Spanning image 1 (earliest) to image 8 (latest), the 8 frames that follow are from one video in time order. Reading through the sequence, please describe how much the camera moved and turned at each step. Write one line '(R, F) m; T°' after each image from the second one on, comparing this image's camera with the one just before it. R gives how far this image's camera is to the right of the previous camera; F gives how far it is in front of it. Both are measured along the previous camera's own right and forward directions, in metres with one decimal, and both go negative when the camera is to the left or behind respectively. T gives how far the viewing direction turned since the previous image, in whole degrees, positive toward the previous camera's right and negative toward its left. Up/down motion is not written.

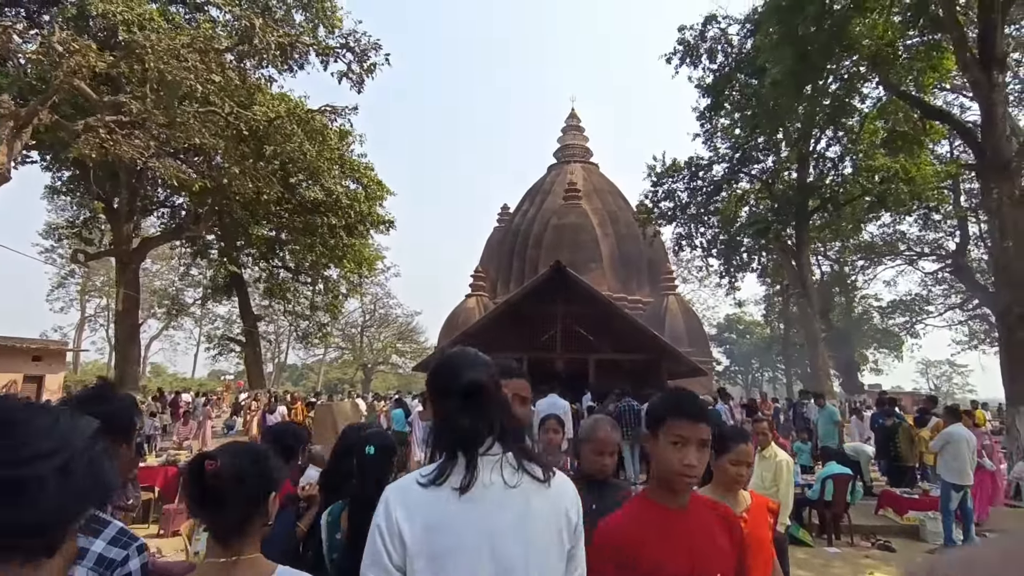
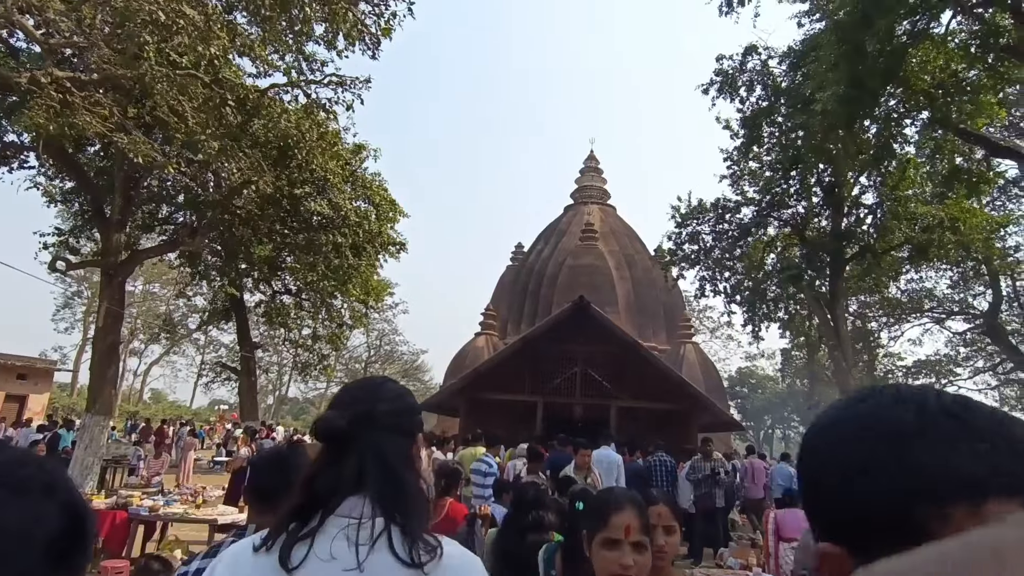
(-0.2, +1.2) m; -1°
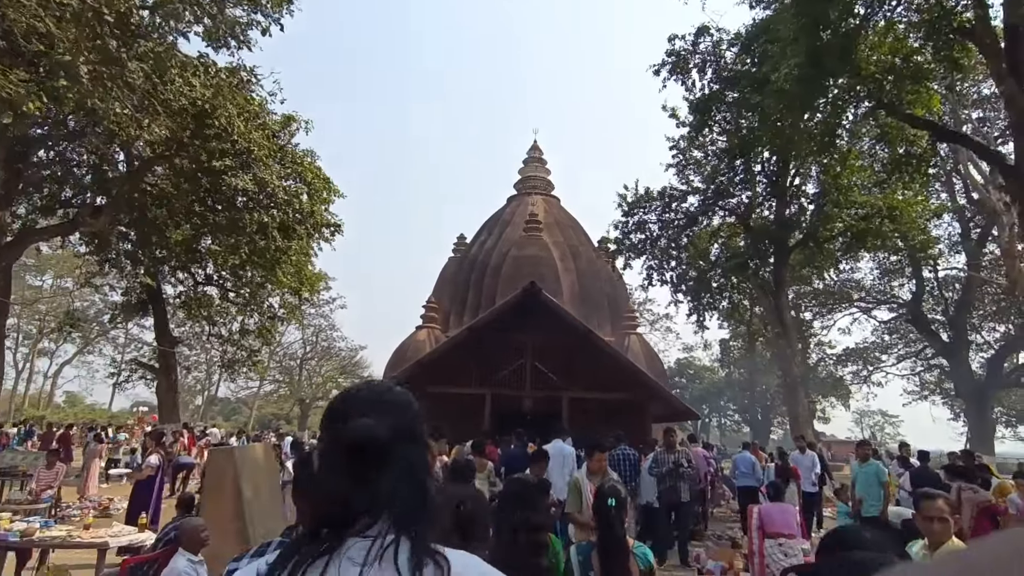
(-0.1, +0.8) m; +6°
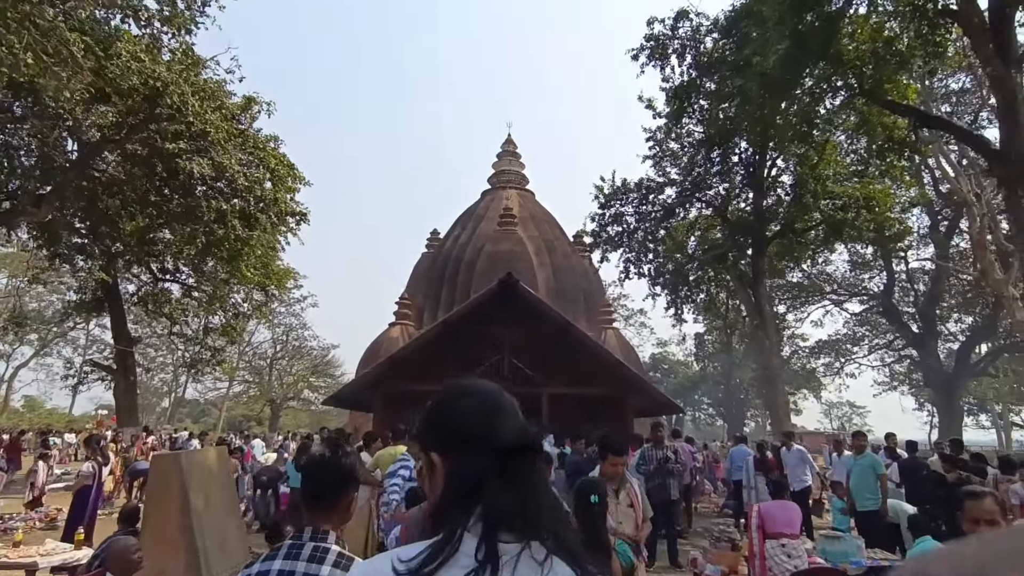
(0.0, +0.5) m; +2°
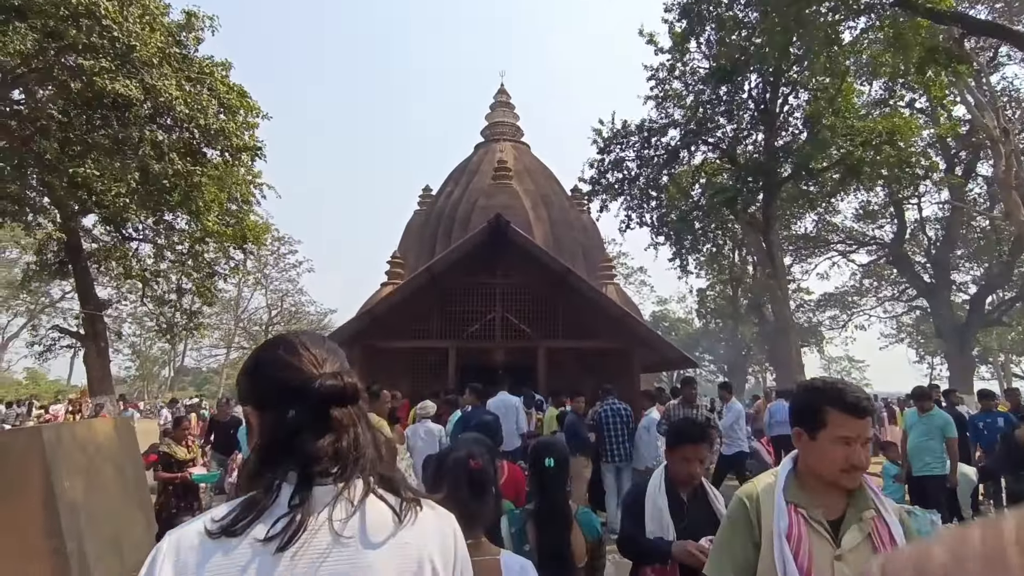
(+0.1, +1.2) m; 0°
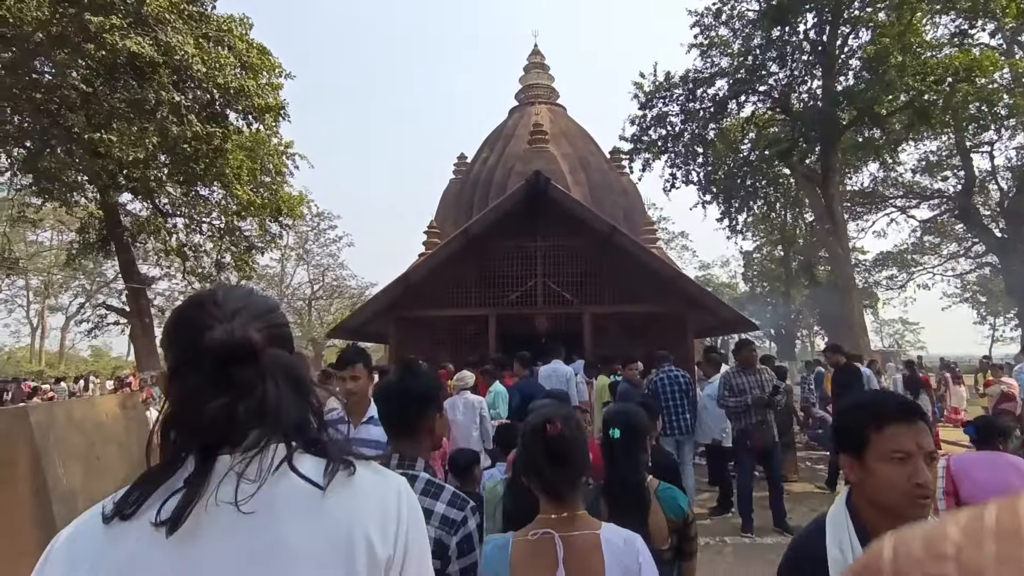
(-0.1, +0.6) m; -4°
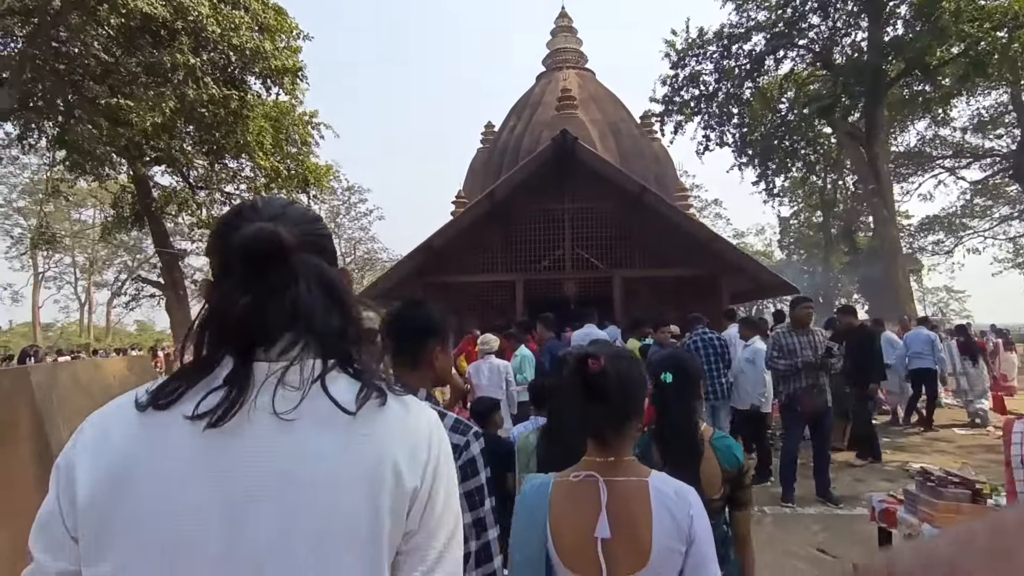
(+0.1, +0.2) m; -3°
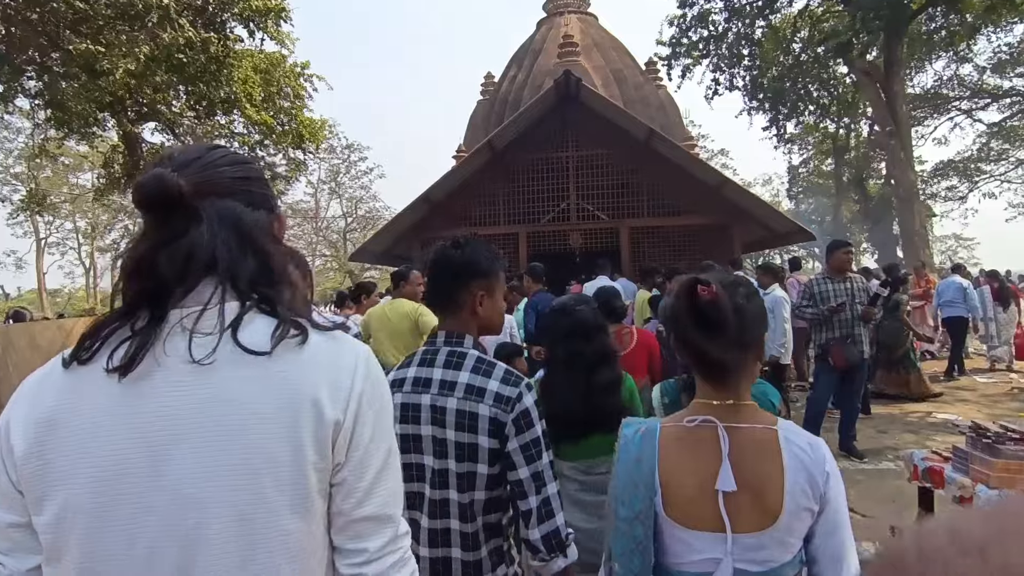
(0.0, +0.3) m; 0°
